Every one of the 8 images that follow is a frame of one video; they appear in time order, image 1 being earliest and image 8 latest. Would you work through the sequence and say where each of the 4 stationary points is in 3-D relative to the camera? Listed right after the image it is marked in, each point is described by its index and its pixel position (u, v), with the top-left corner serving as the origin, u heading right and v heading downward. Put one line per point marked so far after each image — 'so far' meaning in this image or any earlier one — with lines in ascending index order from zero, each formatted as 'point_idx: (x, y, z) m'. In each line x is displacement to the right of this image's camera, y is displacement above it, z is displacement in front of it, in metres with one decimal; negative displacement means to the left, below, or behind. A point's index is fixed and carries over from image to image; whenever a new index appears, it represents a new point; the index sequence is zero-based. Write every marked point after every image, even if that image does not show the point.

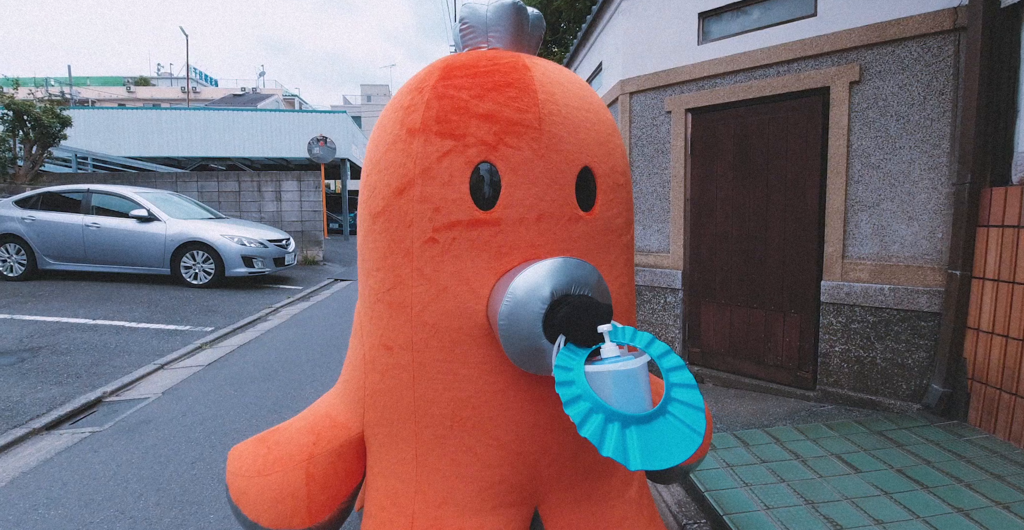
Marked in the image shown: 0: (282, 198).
0: (-5.0, +1.5, +10.6) m
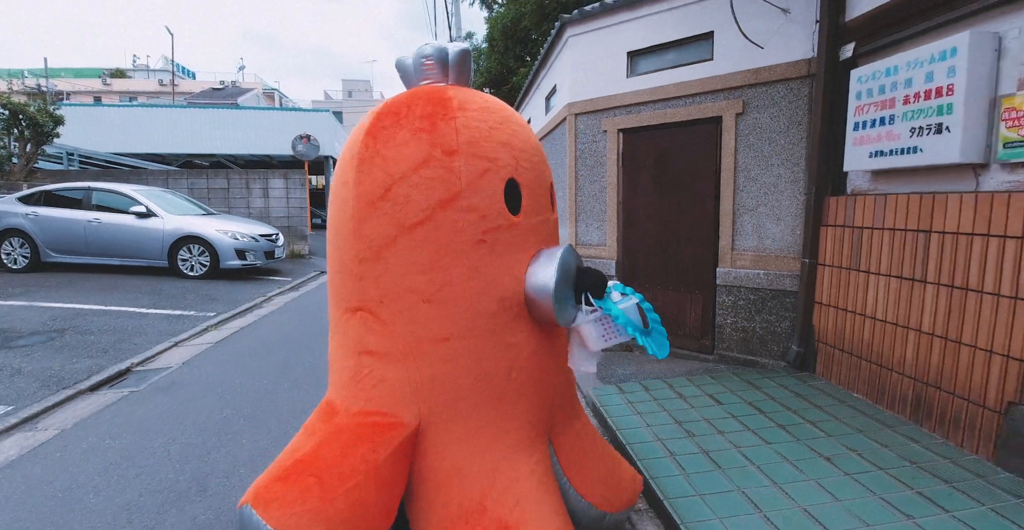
0: (-5.6, +1.6, +11.2) m
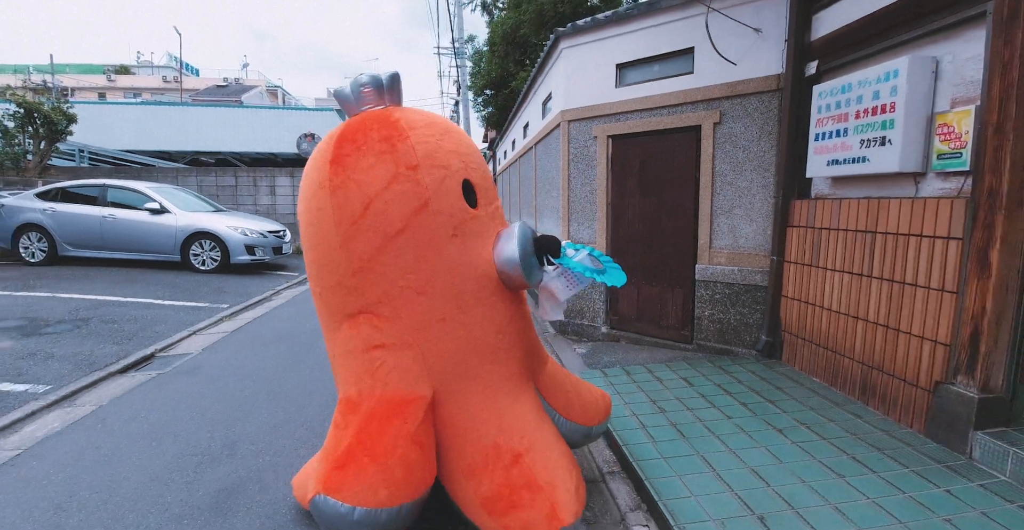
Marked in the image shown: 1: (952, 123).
0: (-5.6, +1.7, +11.5) m
1: (+2.4, +0.8, +2.6) m
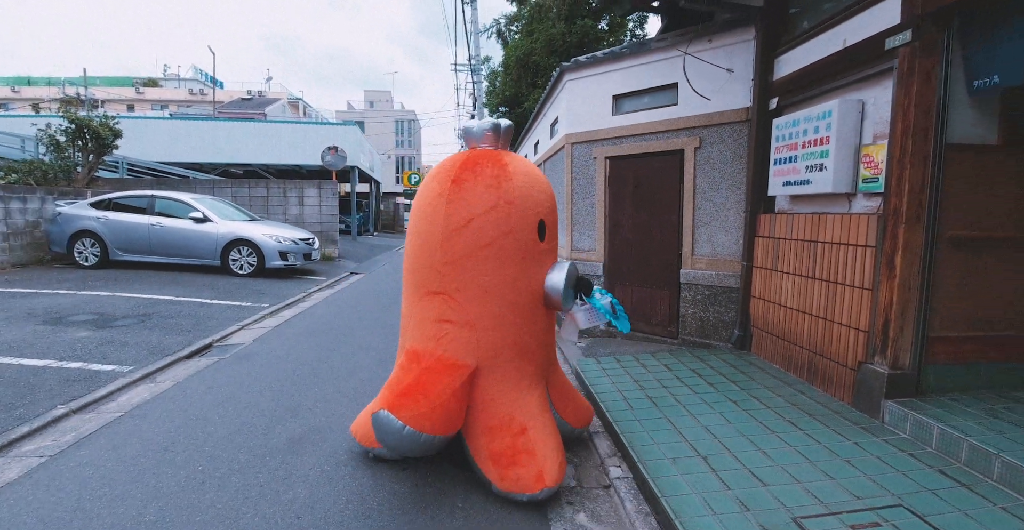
0: (-5.3, +1.6, +12.4) m
1: (+2.4, +0.7, +3.3) m
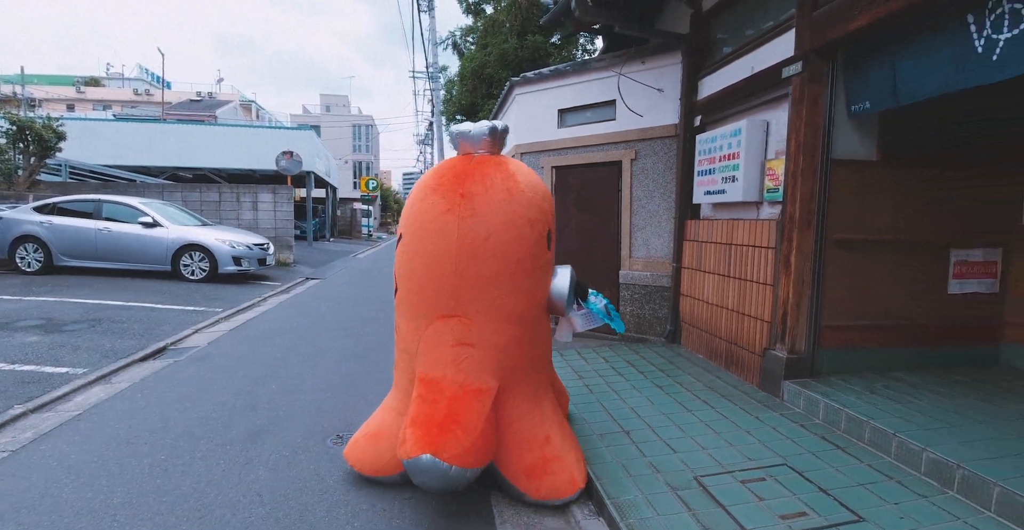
0: (-6.4, +1.5, +12.3) m
1: (+2.0, +0.8, +3.8) m
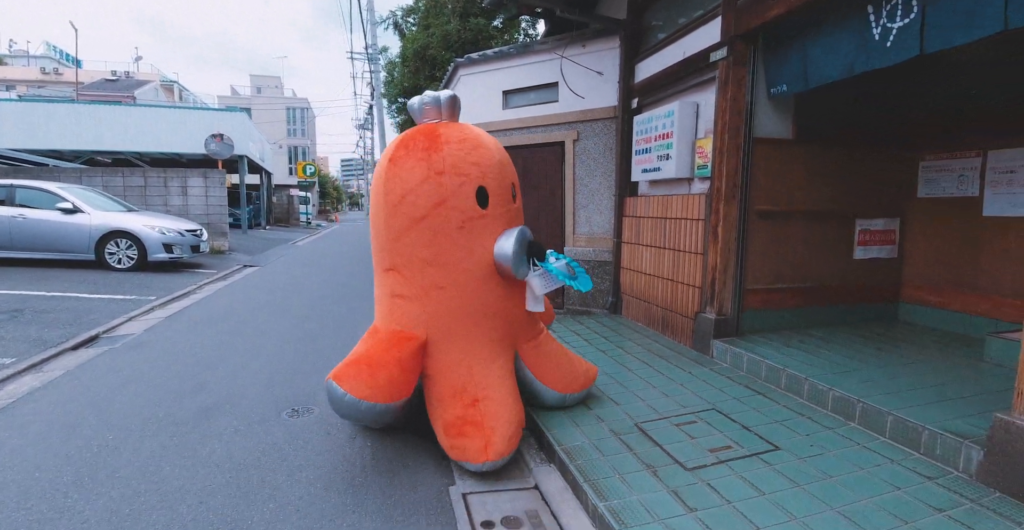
0: (-7.7, +1.7, +11.6) m
1: (+1.6, +1.0, +4.1) m
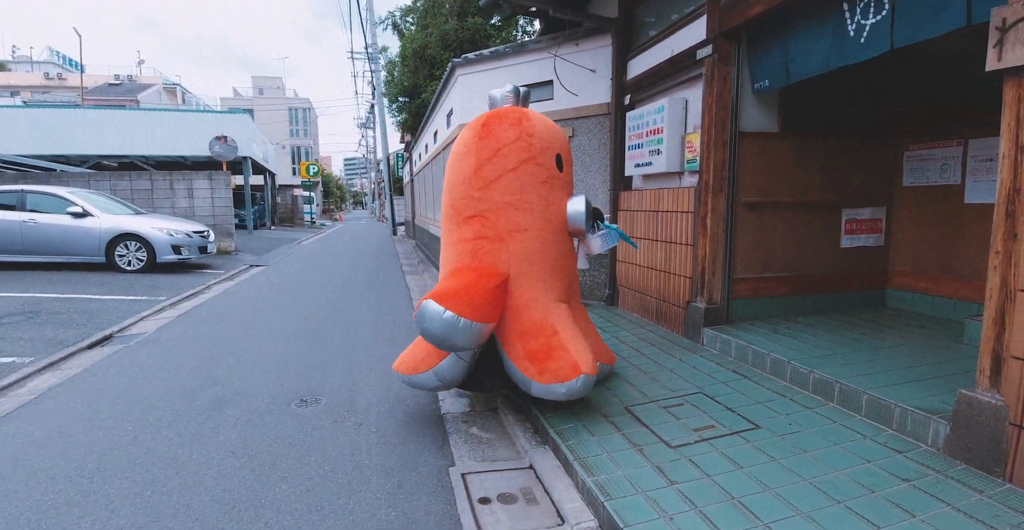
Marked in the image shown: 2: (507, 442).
0: (-7.7, +1.7, +11.8) m
1: (+1.6, +1.1, +4.2) m
2: (0.0, -1.1, +3.0) m
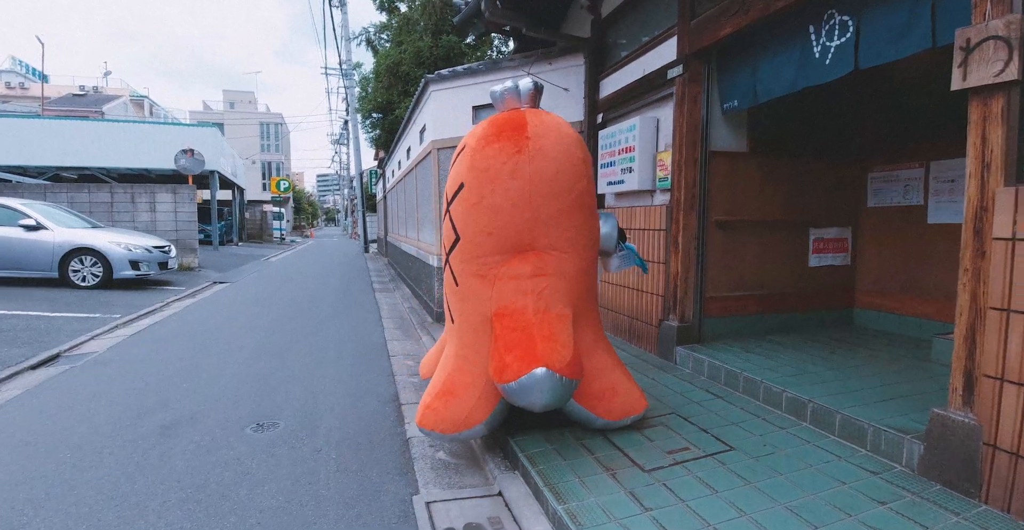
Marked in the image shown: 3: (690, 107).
0: (-8.3, +1.3, +11.3) m
1: (+1.3, +0.9, +4.2) m
2: (-0.2, -1.2, +2.8) m
3: (+1.4, +1.3, +3.9) m
